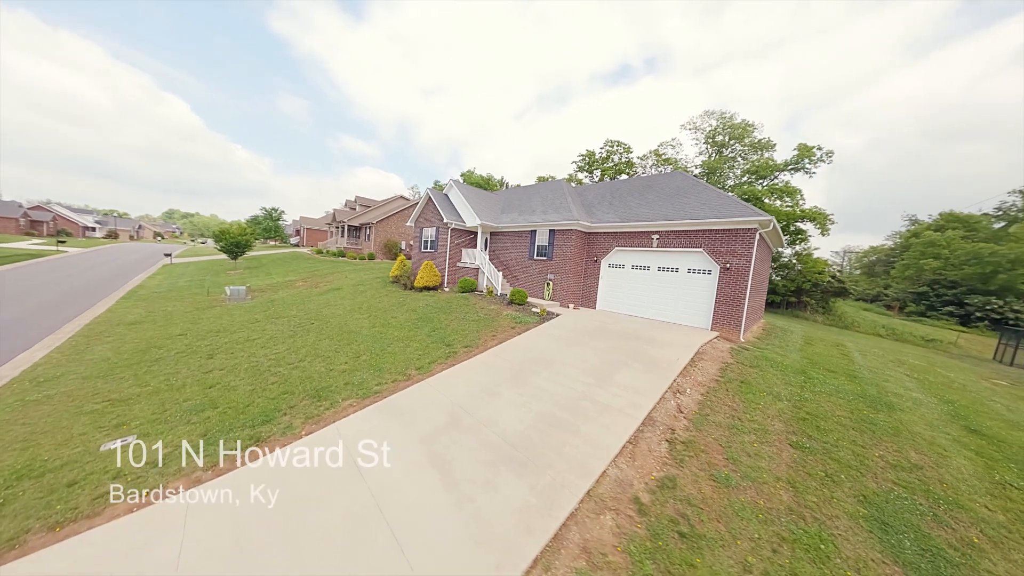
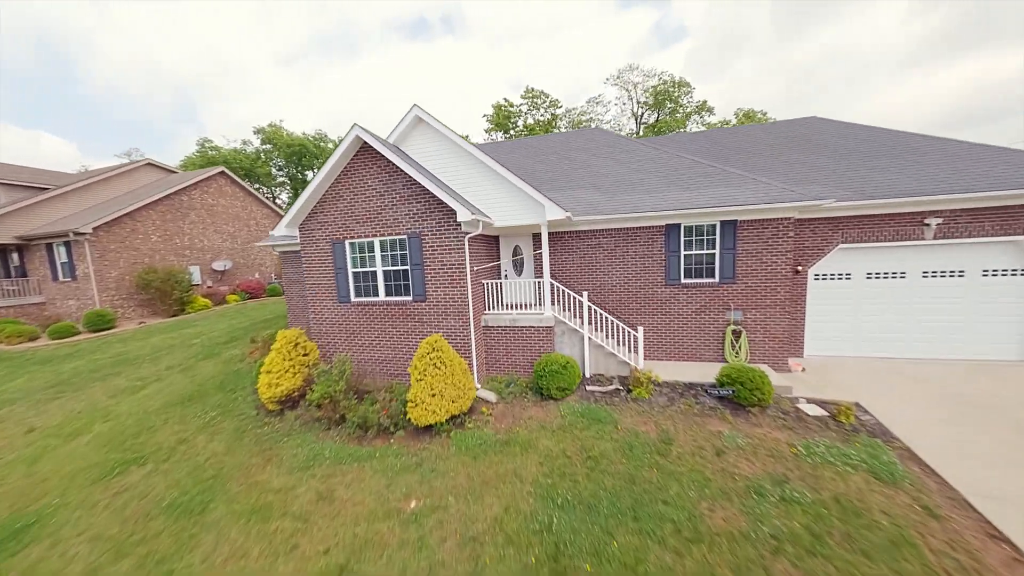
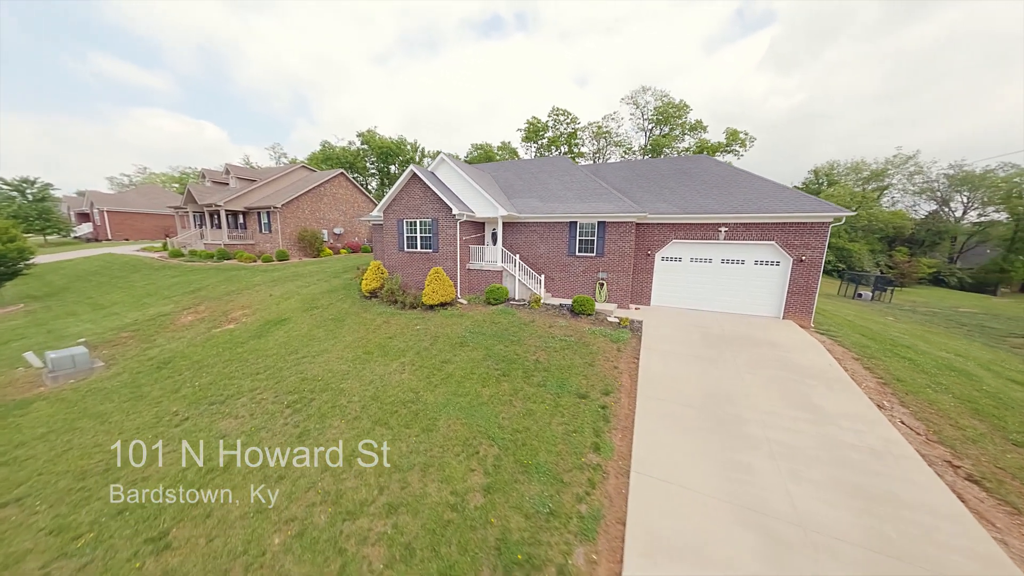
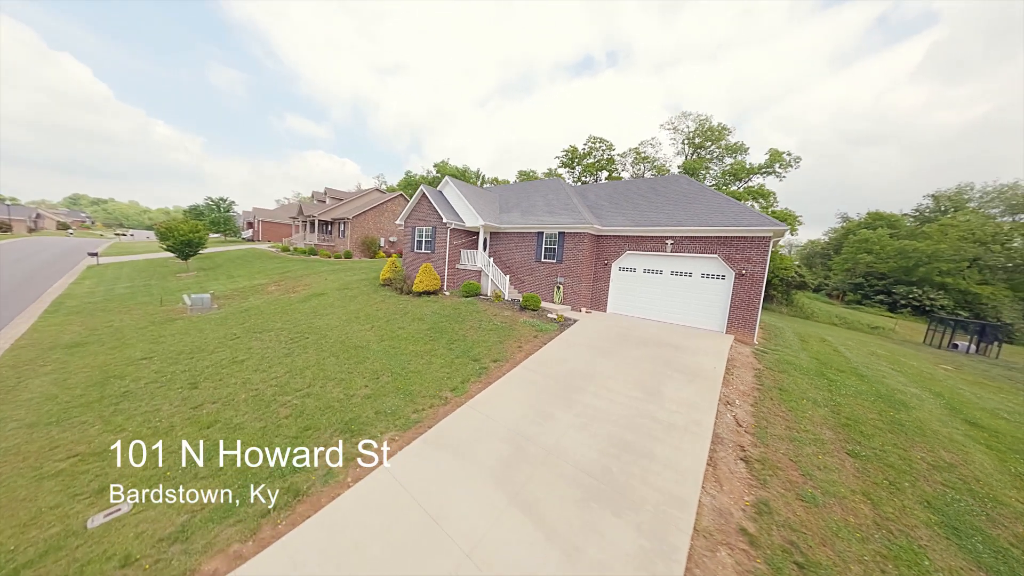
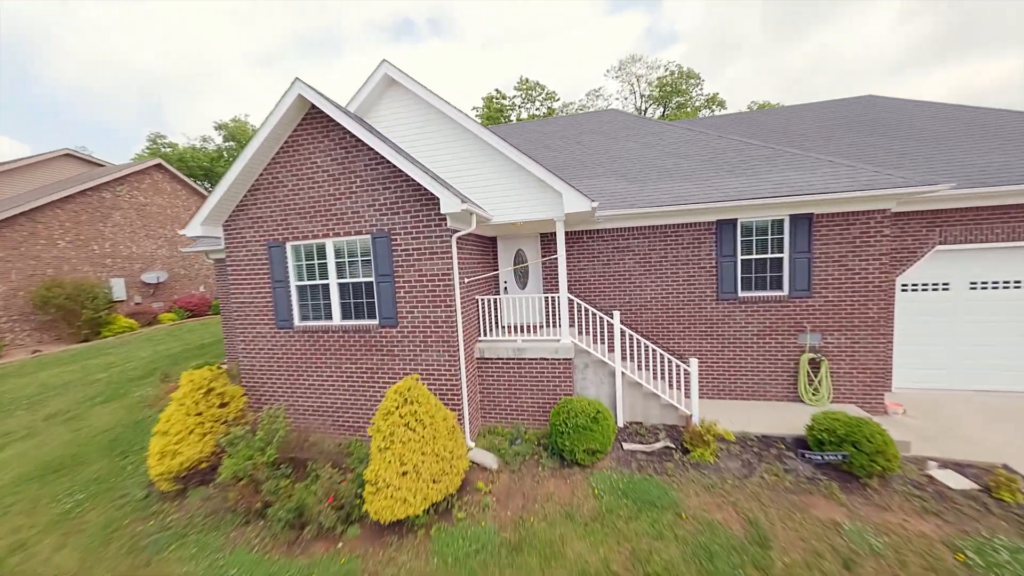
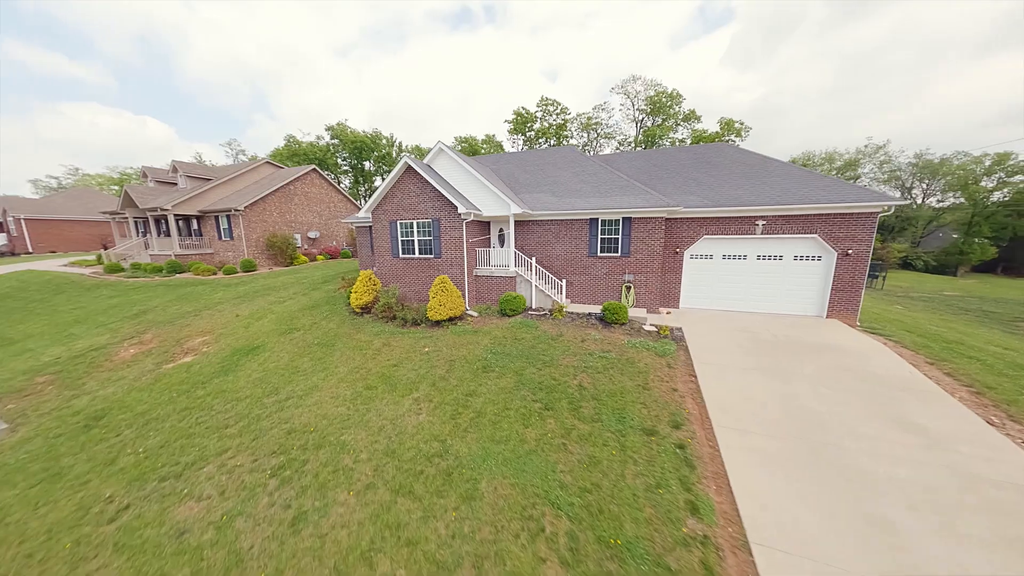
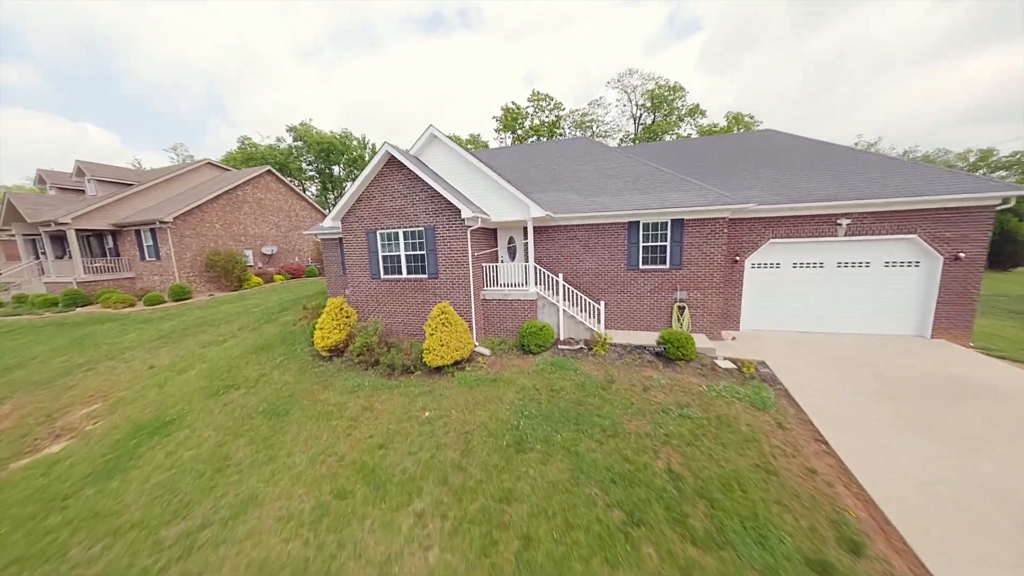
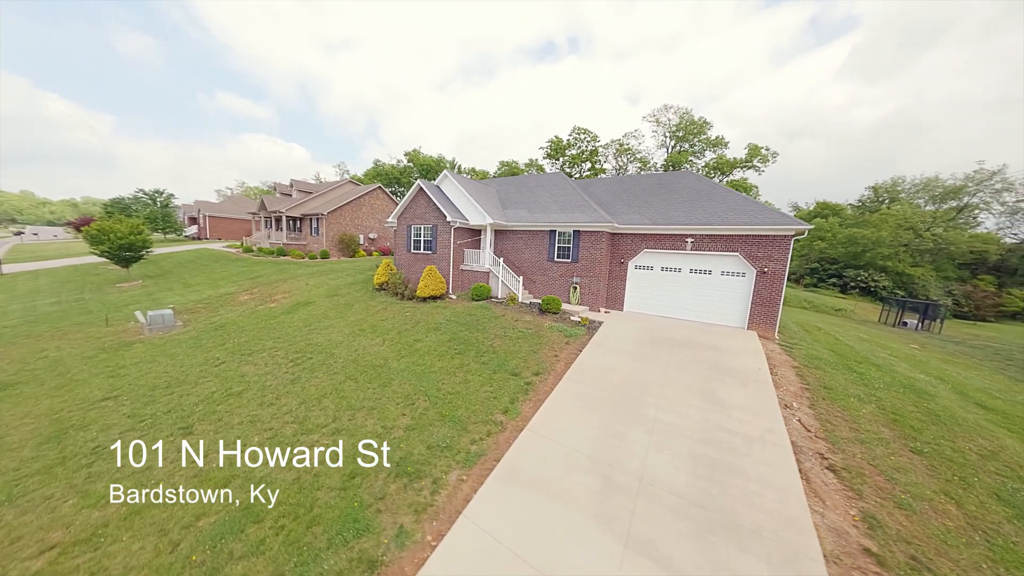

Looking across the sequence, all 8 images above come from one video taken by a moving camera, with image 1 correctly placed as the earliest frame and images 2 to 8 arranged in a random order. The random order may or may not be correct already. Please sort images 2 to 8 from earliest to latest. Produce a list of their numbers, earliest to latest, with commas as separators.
4, 8, 3, 6, 7, 2, 5
